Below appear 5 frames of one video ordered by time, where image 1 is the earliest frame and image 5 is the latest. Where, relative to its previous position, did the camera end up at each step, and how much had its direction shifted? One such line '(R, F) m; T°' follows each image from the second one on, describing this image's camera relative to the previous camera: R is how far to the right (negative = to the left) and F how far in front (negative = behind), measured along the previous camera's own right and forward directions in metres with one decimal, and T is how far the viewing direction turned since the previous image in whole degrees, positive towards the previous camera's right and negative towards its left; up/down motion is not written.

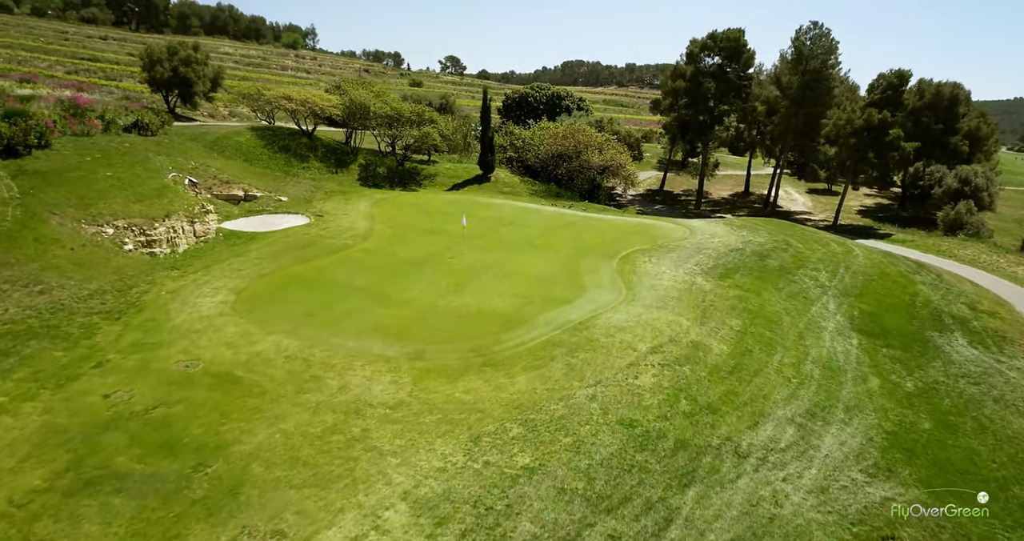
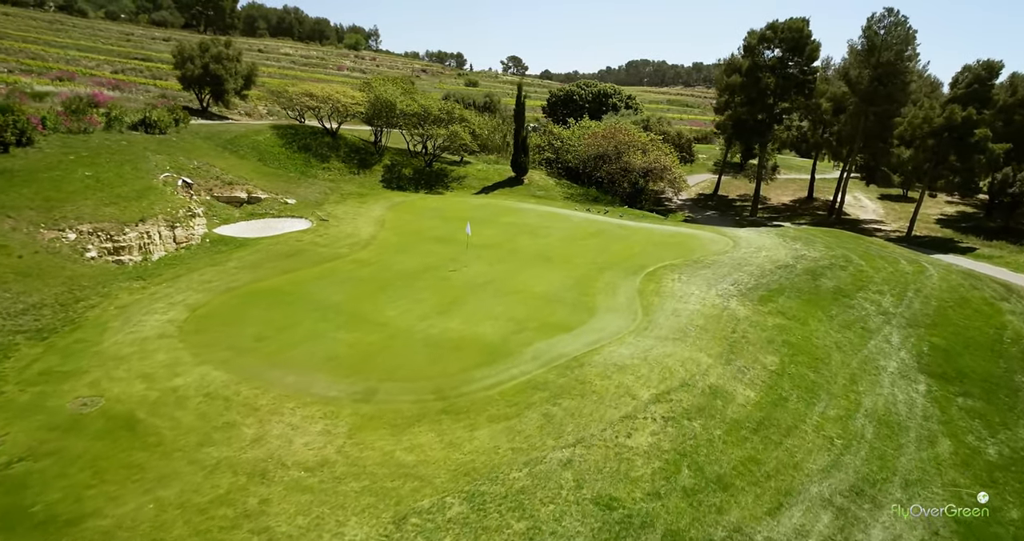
(+1.7, +3.1) m; -5°
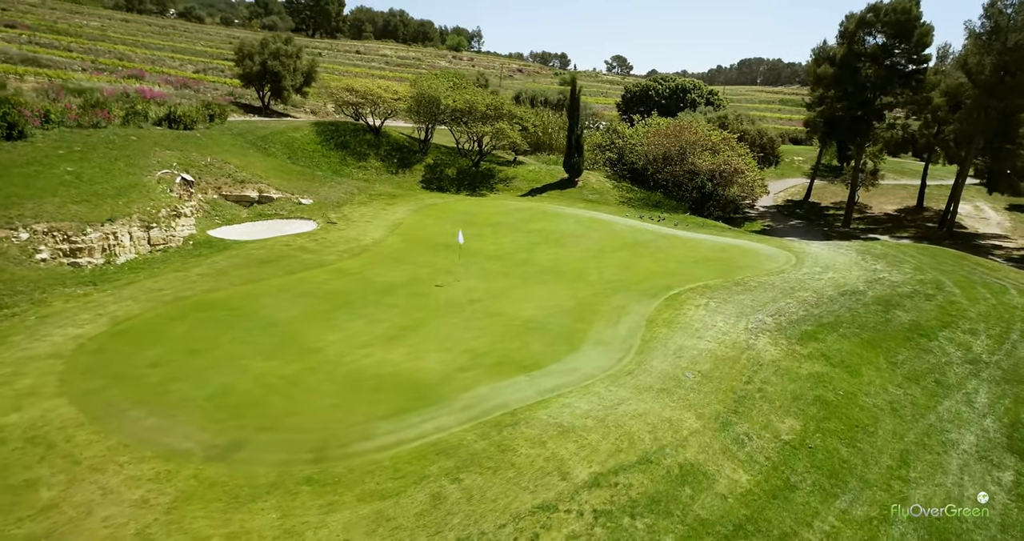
(+3.0, +3.5) m; -8°
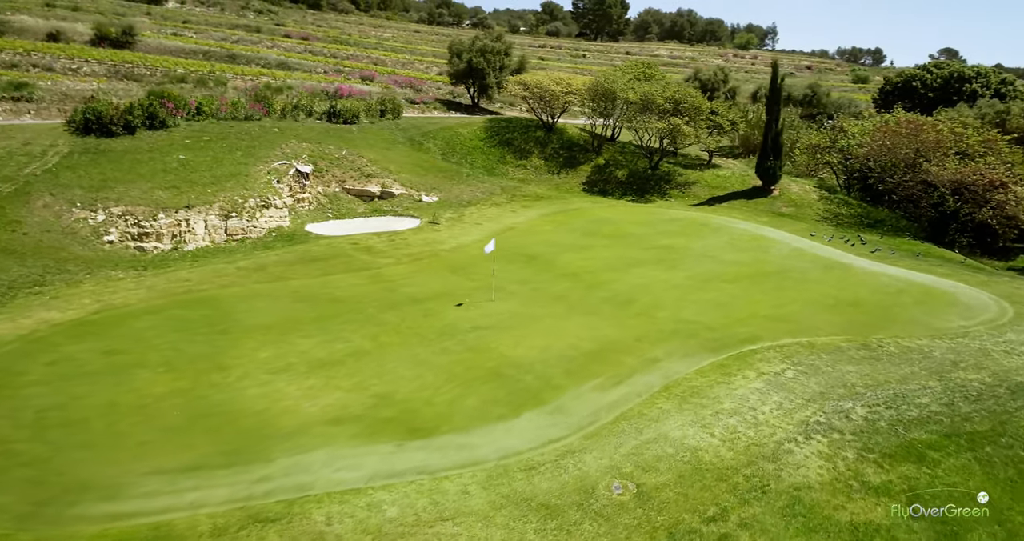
(+5.3, +5.0) m; -23°
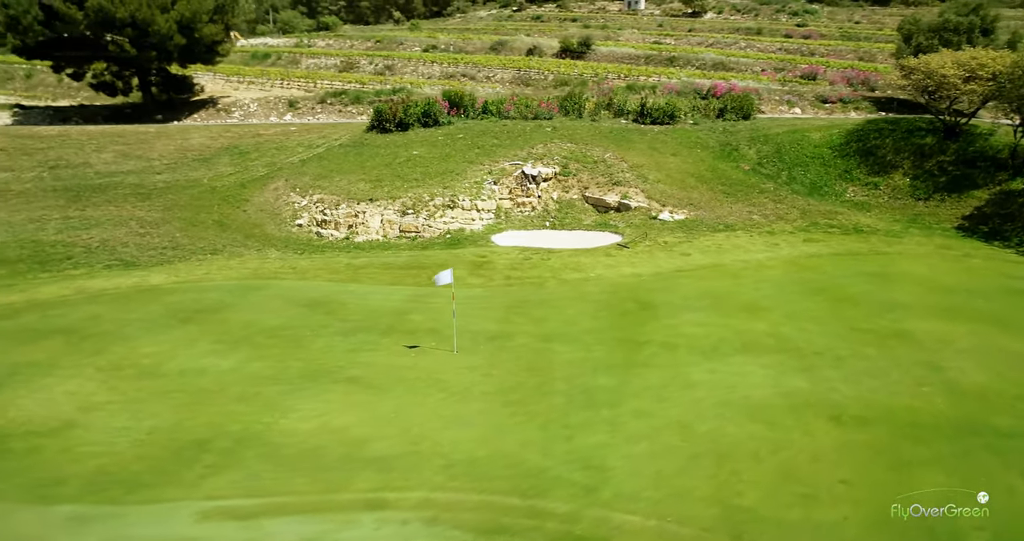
(+8.5, +8.4) m; -44°
